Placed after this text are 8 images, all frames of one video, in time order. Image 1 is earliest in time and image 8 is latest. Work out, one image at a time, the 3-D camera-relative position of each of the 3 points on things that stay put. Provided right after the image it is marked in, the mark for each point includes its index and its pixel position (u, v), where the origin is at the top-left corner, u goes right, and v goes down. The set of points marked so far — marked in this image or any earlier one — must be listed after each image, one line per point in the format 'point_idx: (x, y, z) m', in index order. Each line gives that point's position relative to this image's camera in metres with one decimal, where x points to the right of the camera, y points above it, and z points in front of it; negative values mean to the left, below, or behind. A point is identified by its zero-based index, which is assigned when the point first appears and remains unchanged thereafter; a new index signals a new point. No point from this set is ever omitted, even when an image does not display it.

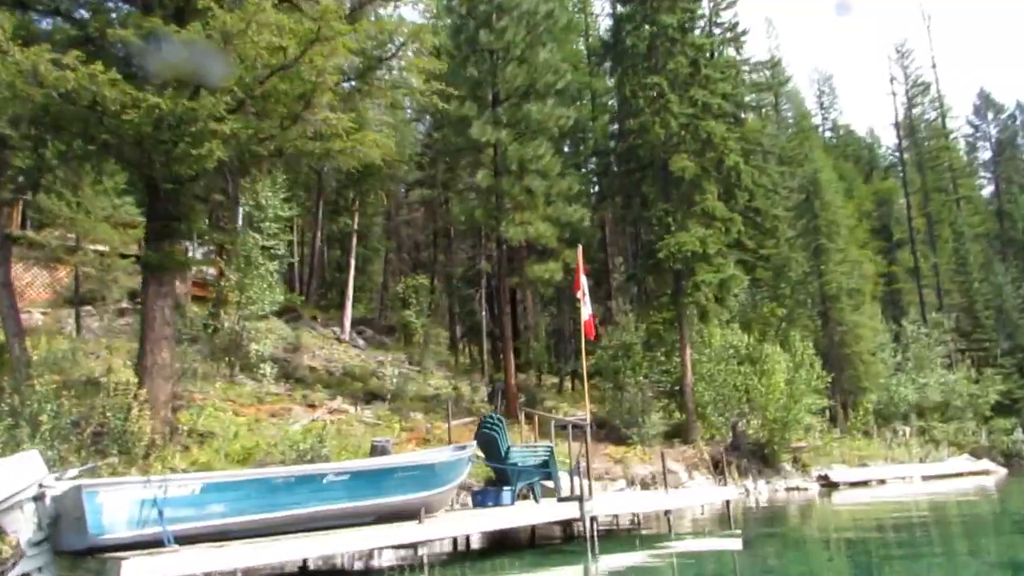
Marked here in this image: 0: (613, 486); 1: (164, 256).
0: (+2.3, -4.6, +19.4) m
1: (-5.6, +0.5, +13.5) m
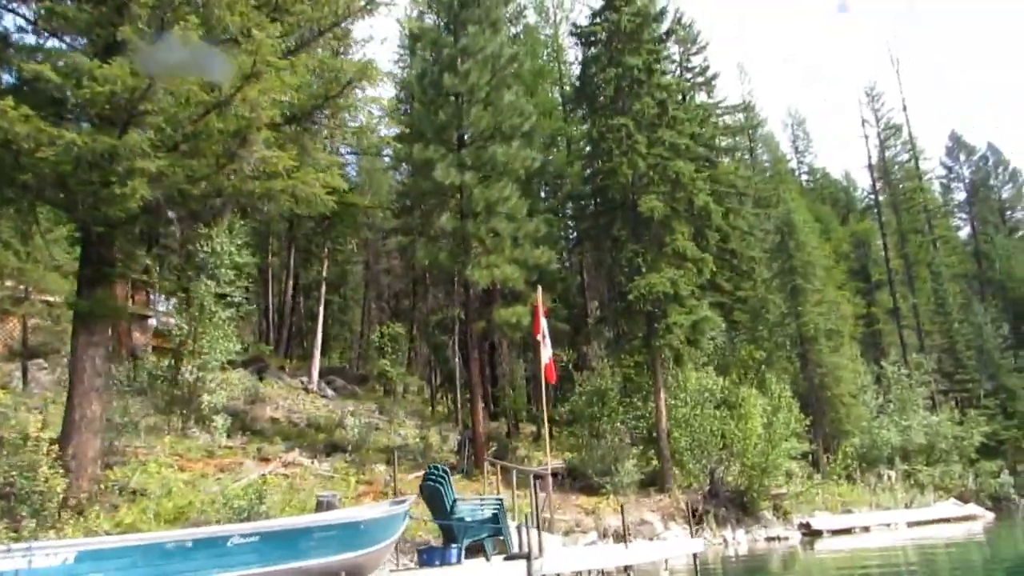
0: (+1.6, -5.5, +18.5) m
1: (-6.3, -0.2, +12.7) m
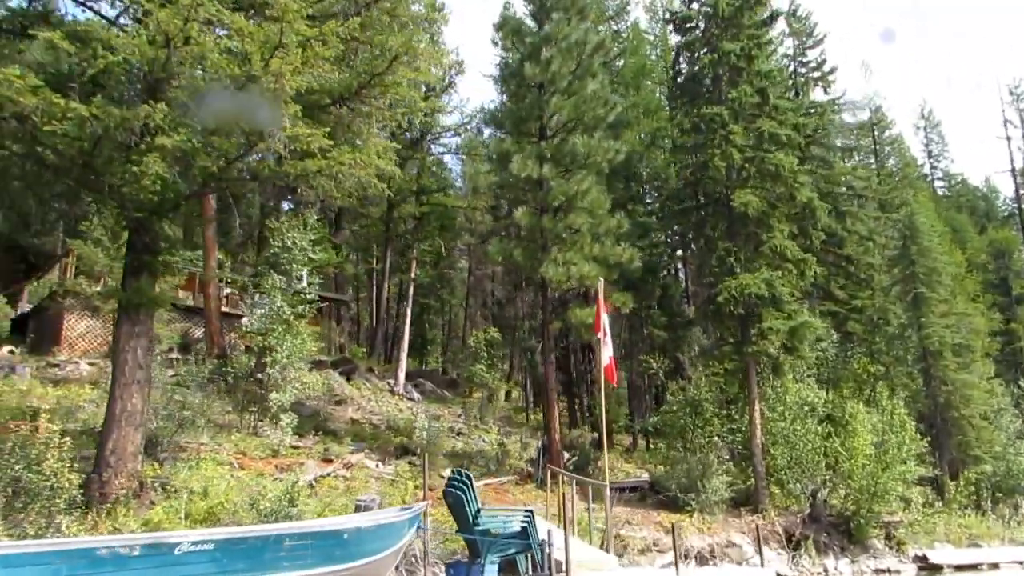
0: (+3.0, -5.5, +16.9) m
1: (-5.6, 0.0, +12.4) m
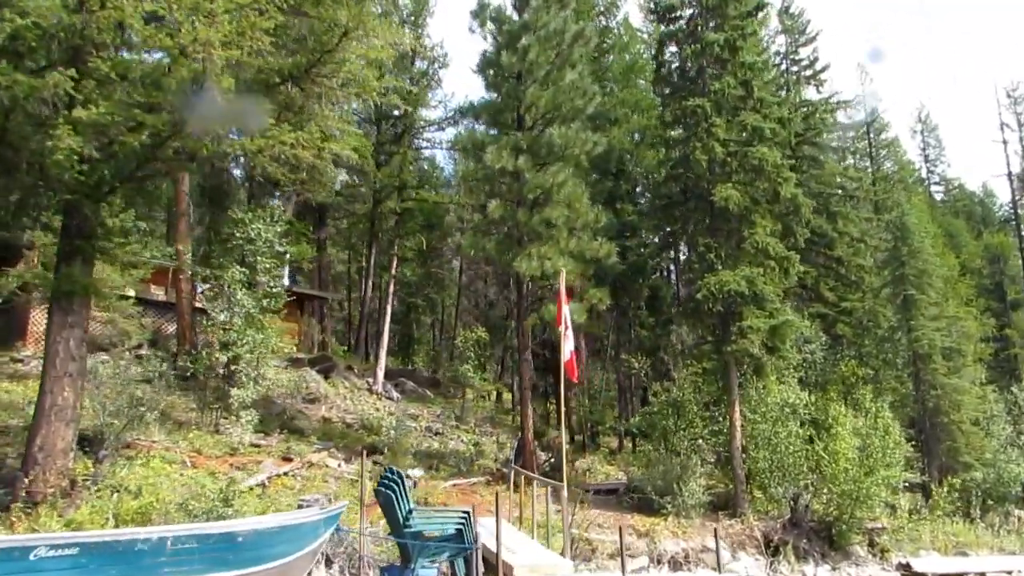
0: (+2.3, -5.4, +16.2) m
1: (-6.2, +0.2, +11.7) m
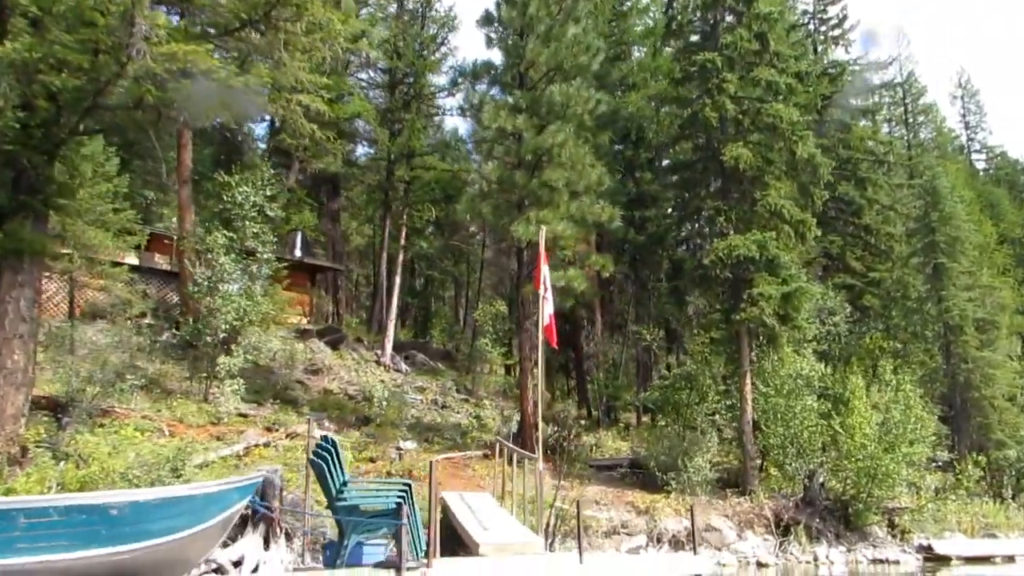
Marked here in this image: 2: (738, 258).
0: (+2.1, -4.7, +15.4) m
1: (-6.6, +0.7, +11.1) m
2: (+5.2, +0.7, +19.2) m
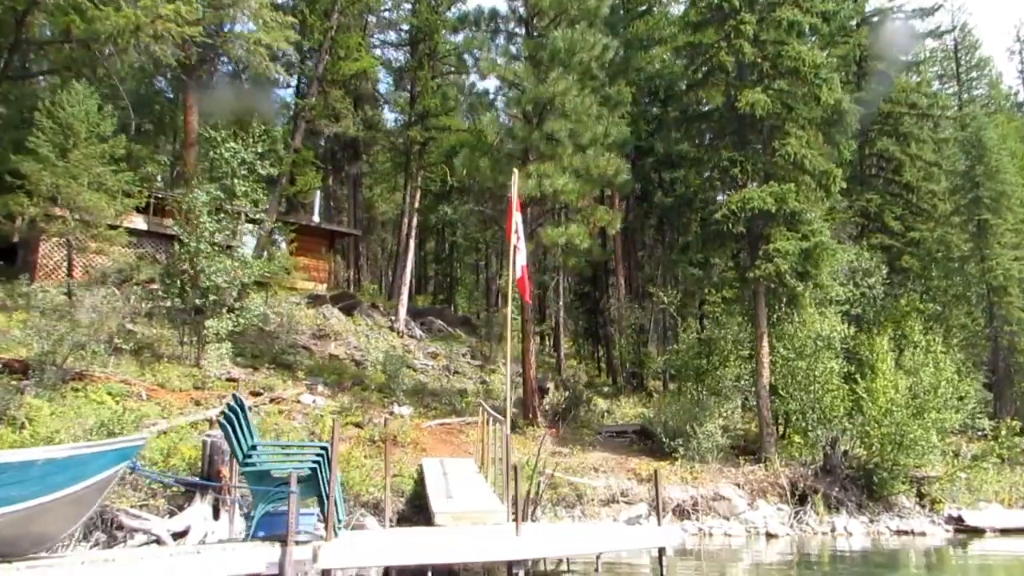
0: (+1.9, -3.9, +14.5) m
1: (-7.0, +1.3, +10.5) m
2: (+5.2, +1.6, +17.9) m
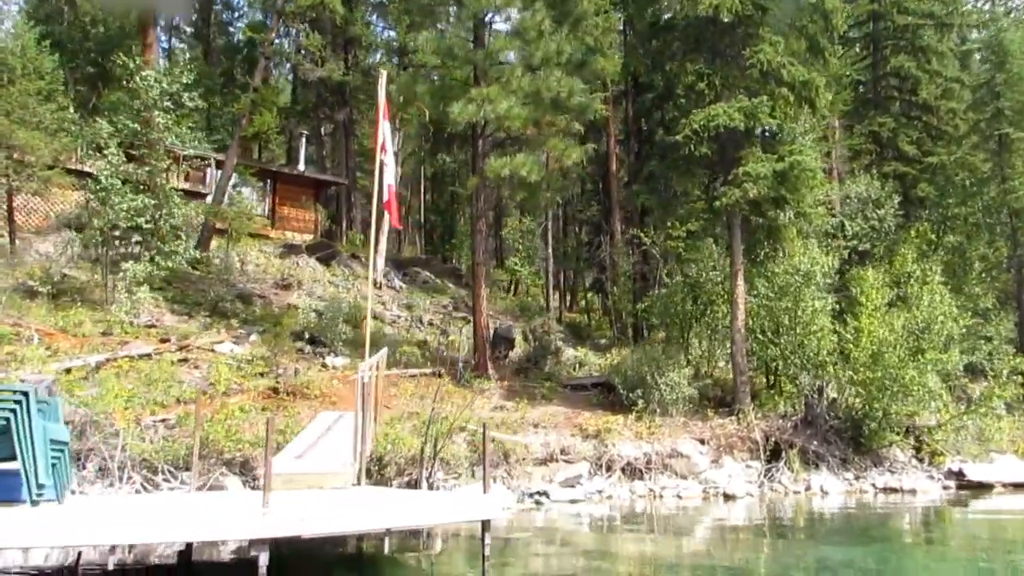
0: (+0.7, -2.9, +12.9) m
1: (-8.5, +2.0, +9.0) m
2: (+4.0, +2.9, +15.8) m
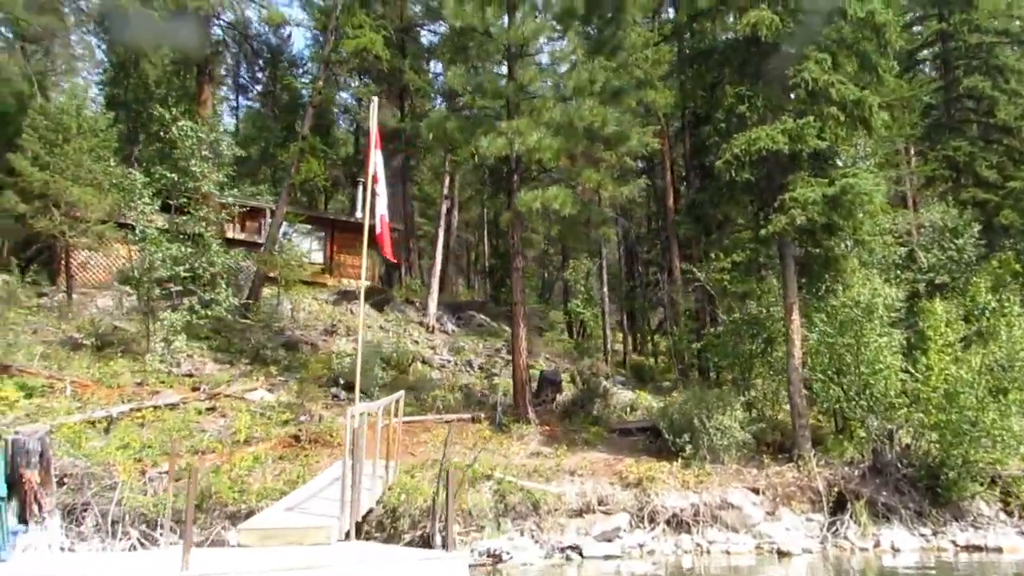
0: (+1.2, -3.4, +11.9) m
1: (-8.5, +1.5, +9.2) m
2: (+4.6, +2.3, +14.9) m
